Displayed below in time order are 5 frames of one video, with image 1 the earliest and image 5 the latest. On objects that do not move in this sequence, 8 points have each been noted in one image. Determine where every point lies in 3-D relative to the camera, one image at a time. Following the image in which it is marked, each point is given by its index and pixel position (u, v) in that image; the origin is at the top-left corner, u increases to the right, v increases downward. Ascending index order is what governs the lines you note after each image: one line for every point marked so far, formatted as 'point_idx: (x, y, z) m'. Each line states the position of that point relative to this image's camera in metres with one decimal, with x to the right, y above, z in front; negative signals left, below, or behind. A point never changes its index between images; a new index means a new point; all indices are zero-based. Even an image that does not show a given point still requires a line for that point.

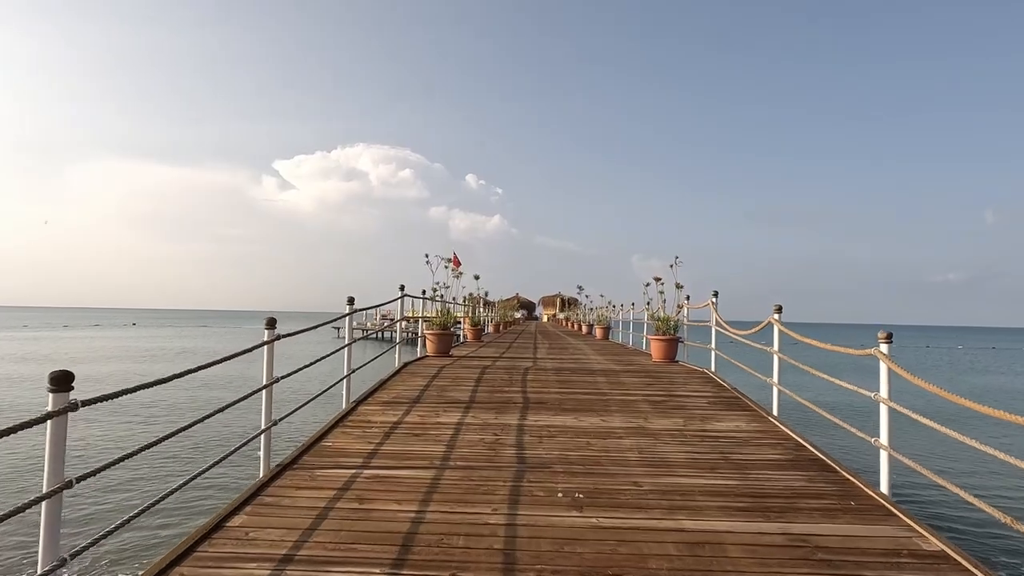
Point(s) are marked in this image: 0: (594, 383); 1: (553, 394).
0: (+1.1, -1.3, +6.7) m
1: (+0.5, -1.3, +6.1) m
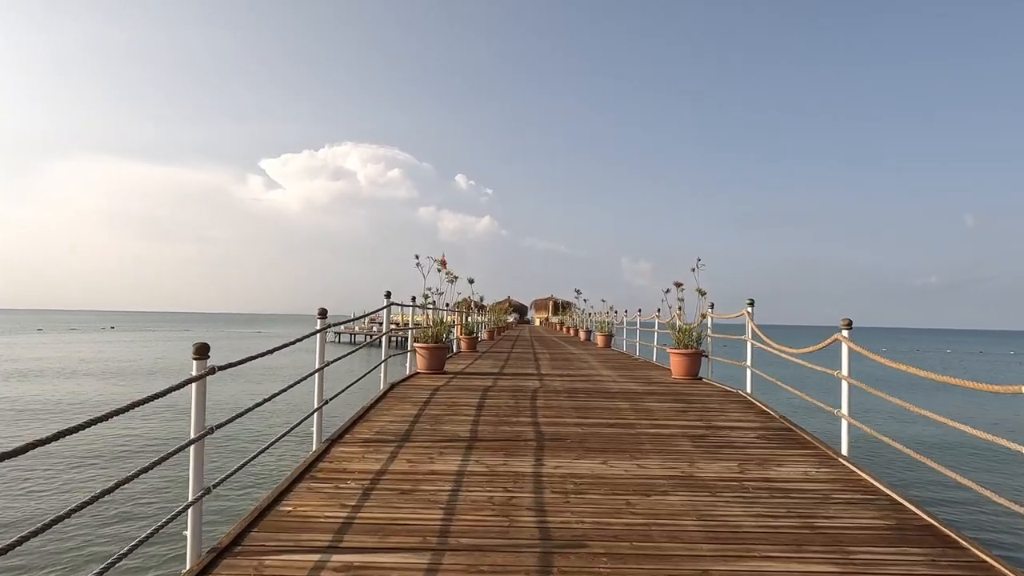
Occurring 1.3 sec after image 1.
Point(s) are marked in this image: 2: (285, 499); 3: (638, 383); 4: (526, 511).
0: (+1.2, -1.4, +5.6) m
1: (+0.6, -1.4, +5.1) m
2: (-1.6, -1.5, +3.6) m
3: (+1.9, -1.4, +7.2) m
4: (+0.1, -1.5, +3.4) m
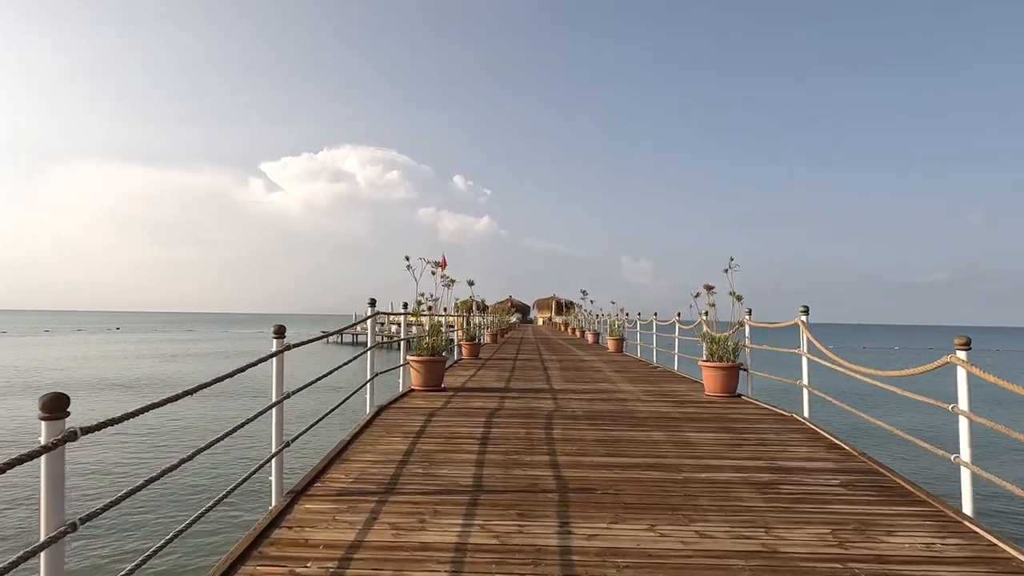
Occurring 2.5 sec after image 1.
0: (+1.3, -1.5, +4.6) m
1: (+0.7, -1.5, +4.0) m
2: (-1.5, -1.6, +2.5) m
3: (+2.0, -1.4, +6.2) m
4: (+0.2, -1.6, +2.4) m
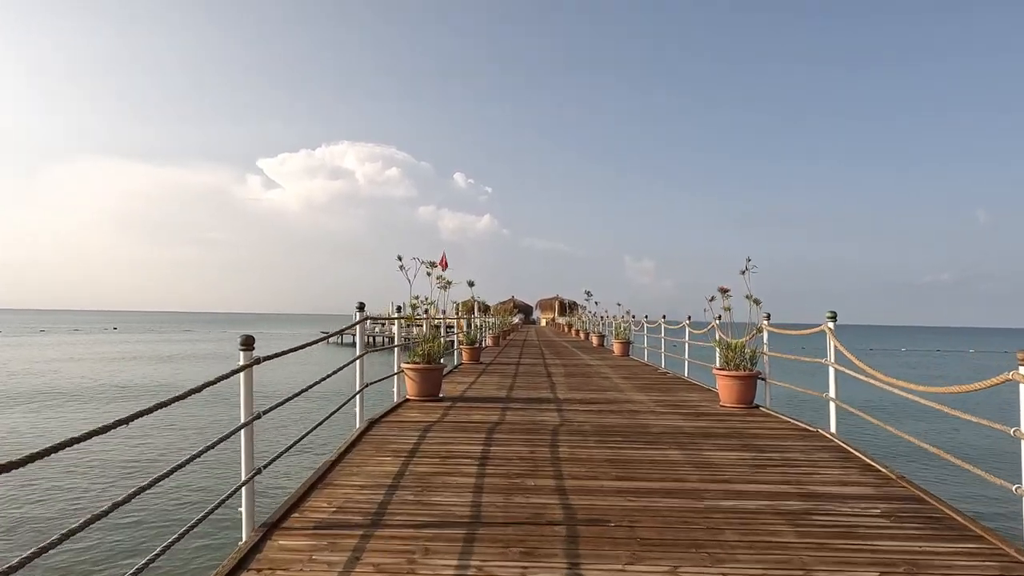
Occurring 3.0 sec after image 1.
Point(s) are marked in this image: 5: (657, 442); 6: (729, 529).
0: (+1.3, -1.5, +4.2) m
1: (+0.7, -1.5, +3.6) m
2: (-1.5, -1.6, +2.1) m
3: (+2.0, -1.5, +5.7) m
4: (+0.2, -1.6, +2.0) m
5: (+1.4, -1.5, +4.7) m
6: (+1.4, -1.6, +3.2) m
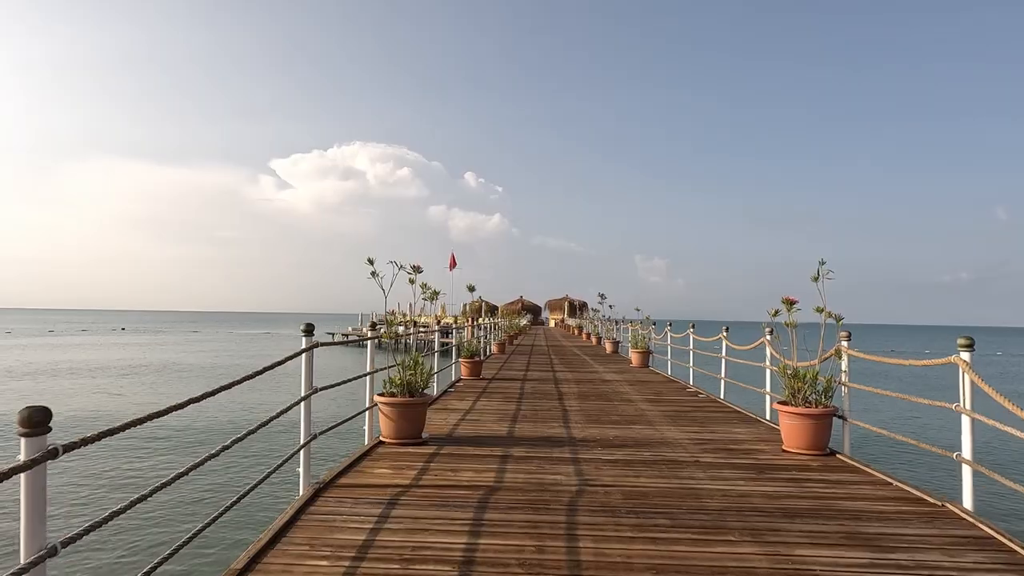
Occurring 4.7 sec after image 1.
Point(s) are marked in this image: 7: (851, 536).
0: (+1.3, -1.6, +2.7) m
1: (+0.7, -1.7, +2.2) m
2: (-1.6, -1.8, +0.7) m
3: (+2.0, -1.6, +4.3) m
4: (+0.2, -1.8, +0.5) m
5: (+1.4, -1.6, +3.3) m
6: (+1.4, -1.7, +1.8) m
7: (+2.2, -1.6, +3.2) m
